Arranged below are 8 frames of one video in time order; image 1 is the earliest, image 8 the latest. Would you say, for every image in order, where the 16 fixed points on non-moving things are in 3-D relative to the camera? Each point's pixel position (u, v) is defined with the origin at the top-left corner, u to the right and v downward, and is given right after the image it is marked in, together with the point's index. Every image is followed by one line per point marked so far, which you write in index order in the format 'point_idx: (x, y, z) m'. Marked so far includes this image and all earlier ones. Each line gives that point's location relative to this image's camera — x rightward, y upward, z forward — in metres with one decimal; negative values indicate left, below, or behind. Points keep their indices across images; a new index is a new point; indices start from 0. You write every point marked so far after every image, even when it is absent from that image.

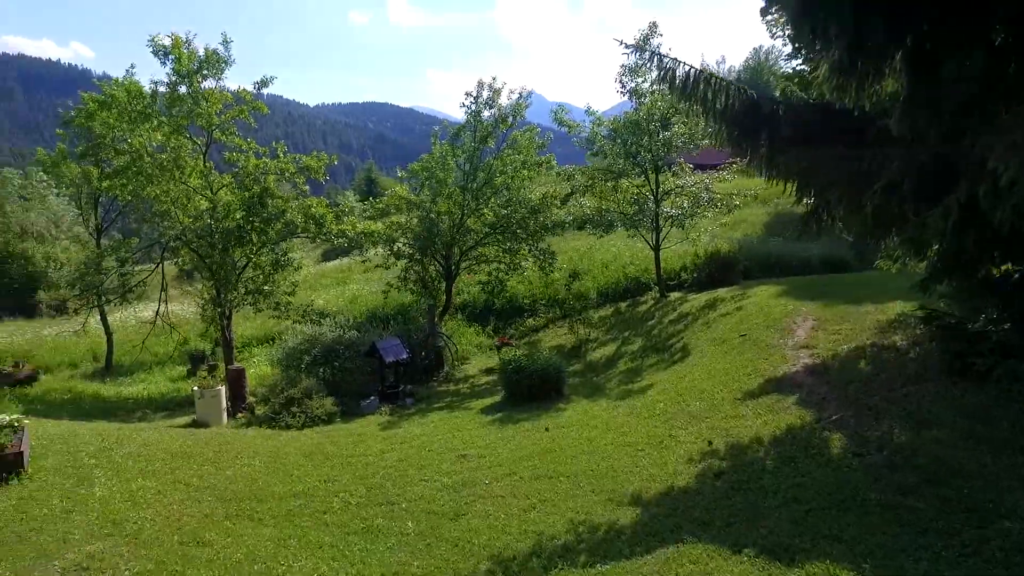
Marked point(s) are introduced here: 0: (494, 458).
0: (-0.2, -1.7, +7.0) m
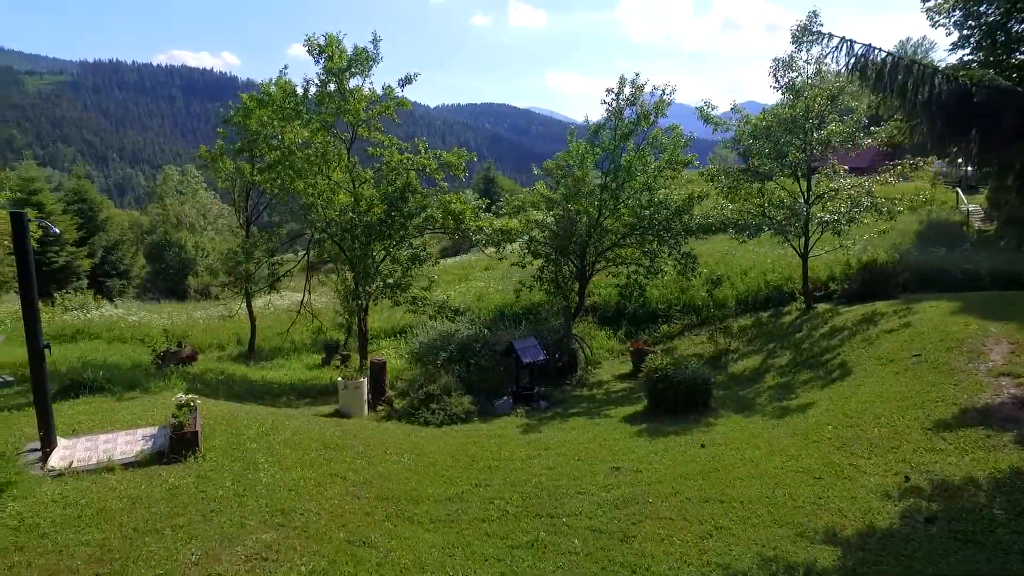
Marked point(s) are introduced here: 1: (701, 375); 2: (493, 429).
0: (+1.3, -1.7, +6.5) m
1: (+2.5, -1.2, +9.3) m
2: (-0.2, -1.8, +9.0) m
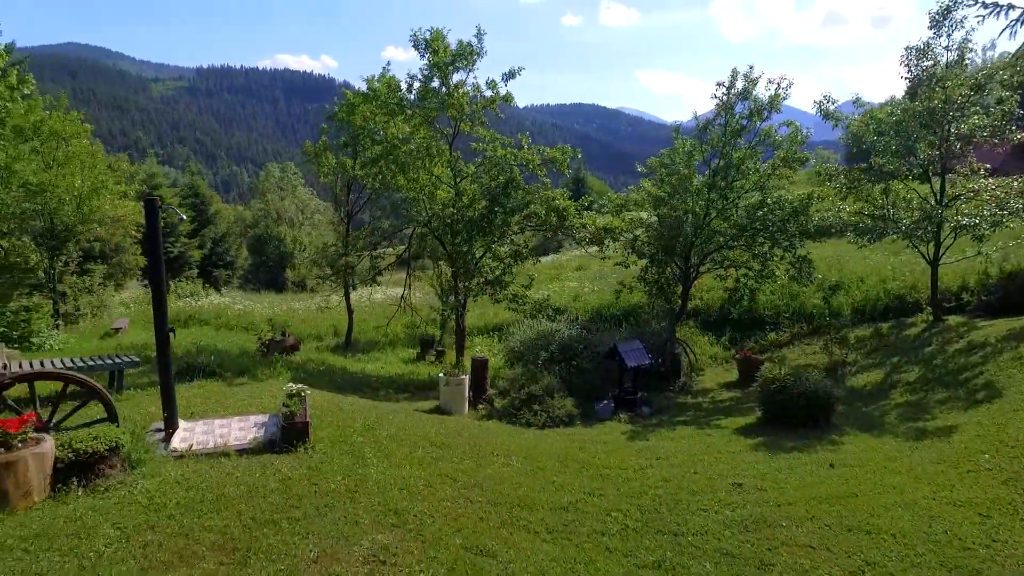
0: (+2.3, -1.8, +6.0) m
1: (+3.9, -1.2, +8.6) m
2: (+1.0, -1.8, +8.6) m
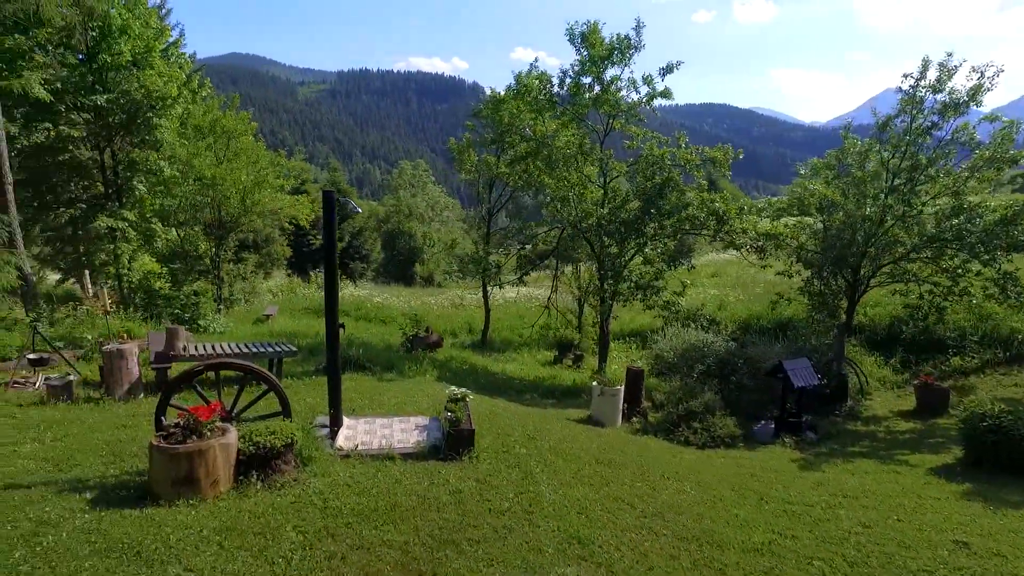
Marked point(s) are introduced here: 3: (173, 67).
0: (+3.6, -1.9, +5.0) m
1: (+5.6, -1.5, +7.3) m
2: (+2.8, -1.9, +7.8) m
3: (-9.1, +5.9, +18.6) m
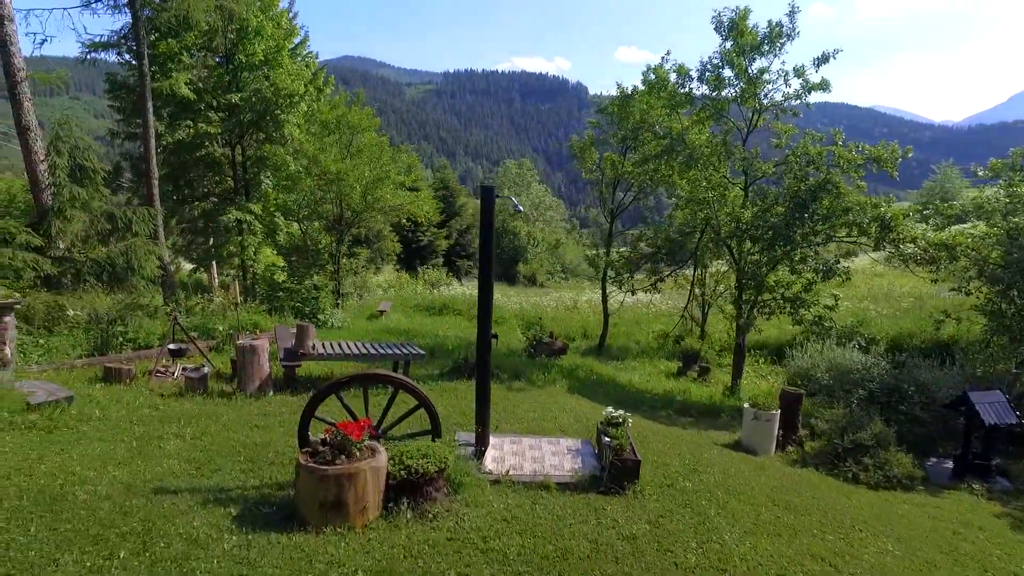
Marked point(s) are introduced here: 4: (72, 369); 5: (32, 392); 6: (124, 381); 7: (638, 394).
0: (+4.7, -2.1, +3.8) m
1: (+7.0, -1.8, +5.8) m
2: (+4.3, -2.1, +6.7) m
3: (-5.8, +6.1, +19.0) m
4: (-5.7, -1.1, +9.1) m
5: (-4.5, -1.0, +6.6) m
6: (-4.7, -1.1, +8.4) m
7: (+2.0, -1.7, +11.1) m
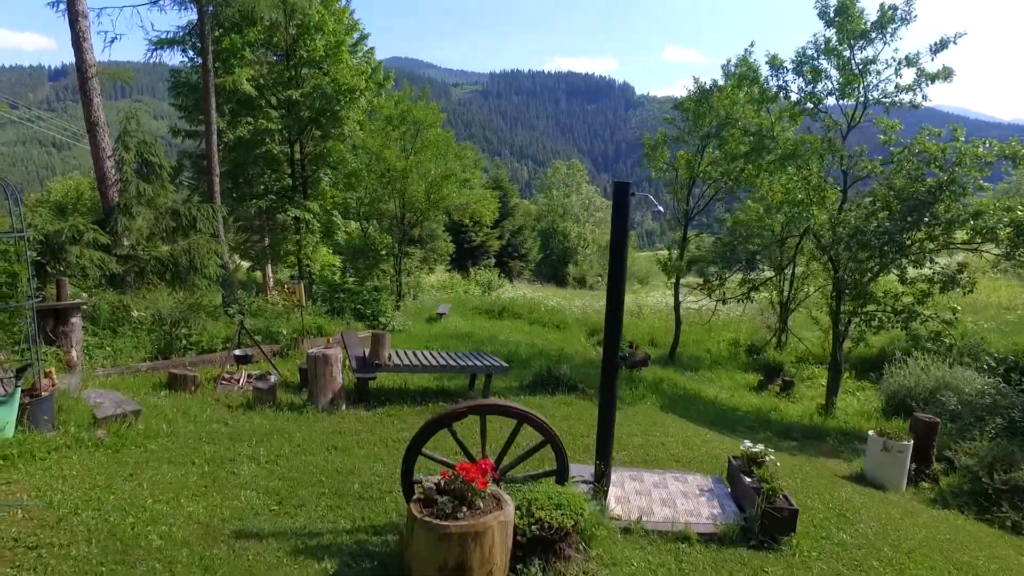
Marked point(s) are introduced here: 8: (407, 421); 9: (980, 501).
0: (+5.4, -2.3, +2.7) m
1: (+7.8, -2.0, +4.6) m
2: (+5.2, -2.3, +5.6) m
3: (-4.0, +6.0, +18.5) m
4: (-4.7, -1.1, +8.7) m
5: (-3.6, -1.0, +6.1) m
6: (-3.7, -1.2, +7.9) m
7: (+3.2, -1.8, +10.2) m
8: (-1.1, -1.4, +7.3) m
9: (+4.5, -2.0, +6.7) m
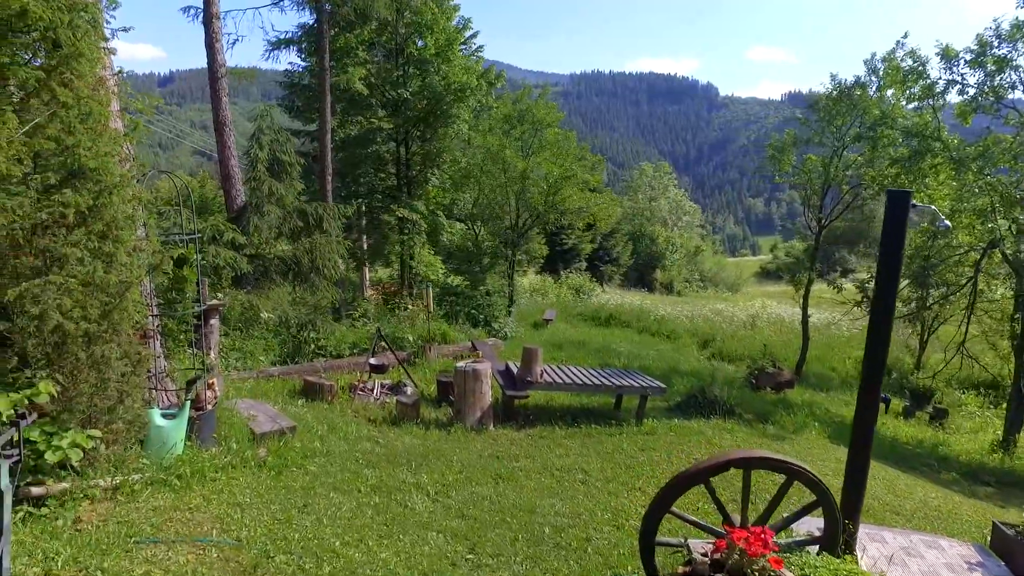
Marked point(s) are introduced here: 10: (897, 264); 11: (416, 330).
0: (+6.4, -2.6, +1.4) m
1: (+9.1, -2.3, +3.1) m
2: (+6.5, -2.5, +4.4) m
3: (-1.0, +6.0, +18.2) m
4: (-2.9, -1.1, +8.4) m
5: (-2.1, -1.1, +5.8) m
6: (-2.0, -1.2, +7.6) m
7: (+5.0, -2.0, +9.1) m
8: (+0.5, -1.5, +6.7) m
9: (+5.9, -2.3, +5.4) m
10: (+1.9, +0.2, +3.5) m
11: (-1.5, -0.7, +10.9) m
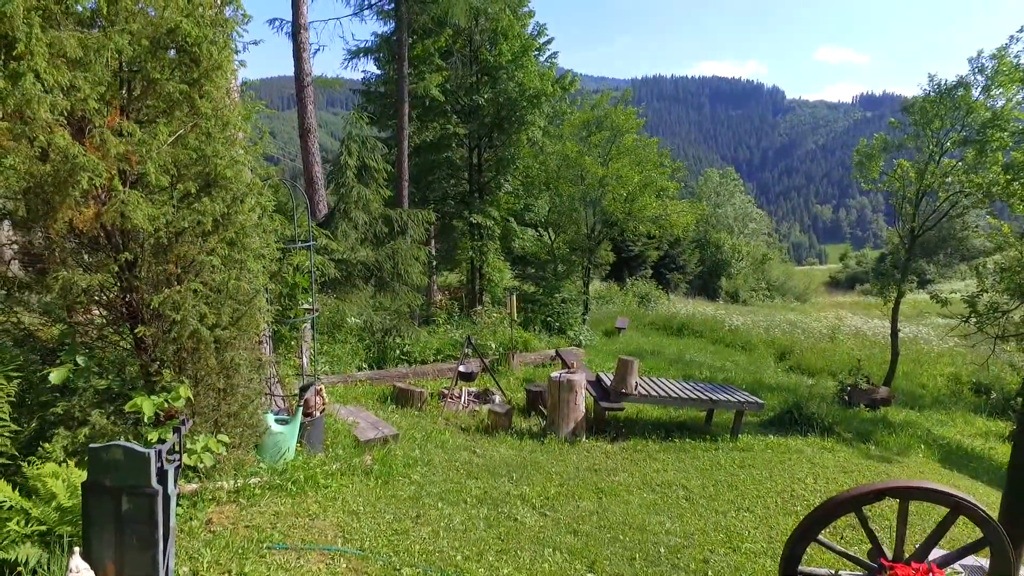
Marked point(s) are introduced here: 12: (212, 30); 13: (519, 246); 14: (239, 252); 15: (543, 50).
0: (+6.9, -2.7, +0.8) m
1: (+9.6, -2.5, +2.2) m
2: (+7.2, -2.7, +3.7) m
3: (+0.9, +5.8, +18.1) m
4: (-1.9, -1.2, +8.5) m
5: (-1.3, -1.1, +5.8) m
6: (-1.0, -1.3, +7.6) m
7: (+6.1, -2.2, +8.6) m
8: (+1.4, -1.6, +6.5) m
9: (+6.7, -2.5, +4.8) m
10: (+2.6, +0.1, +3.2) m
11: (-0.2, -0.8, +10.9) m
12: (-1.7, +1.4, +3.8) m
13: (+0.2, +1.1, +18.4) m
14: (-1.5, +0.2, +4.0) m
15: (+0.9, +6.4, +18.9) m
